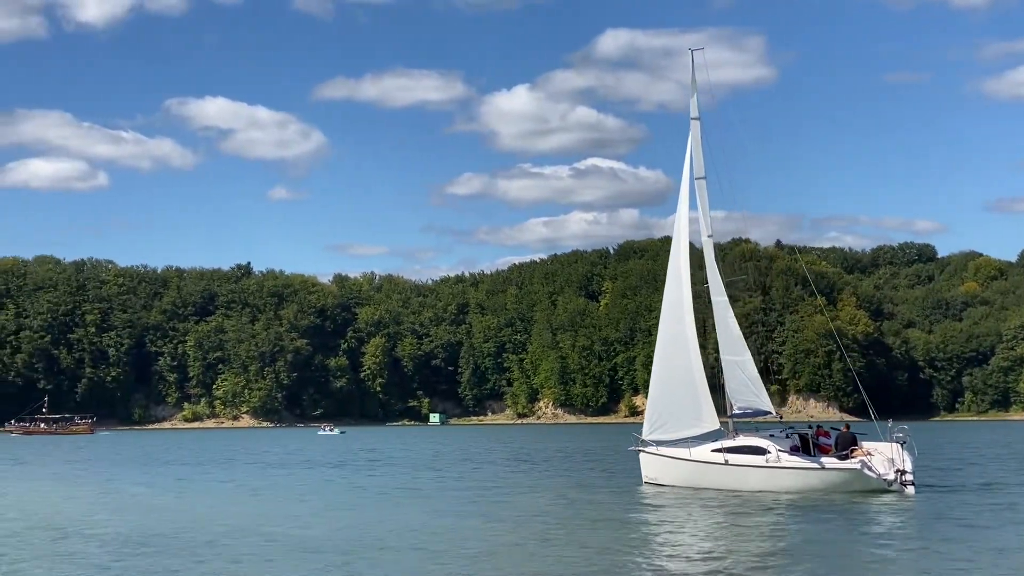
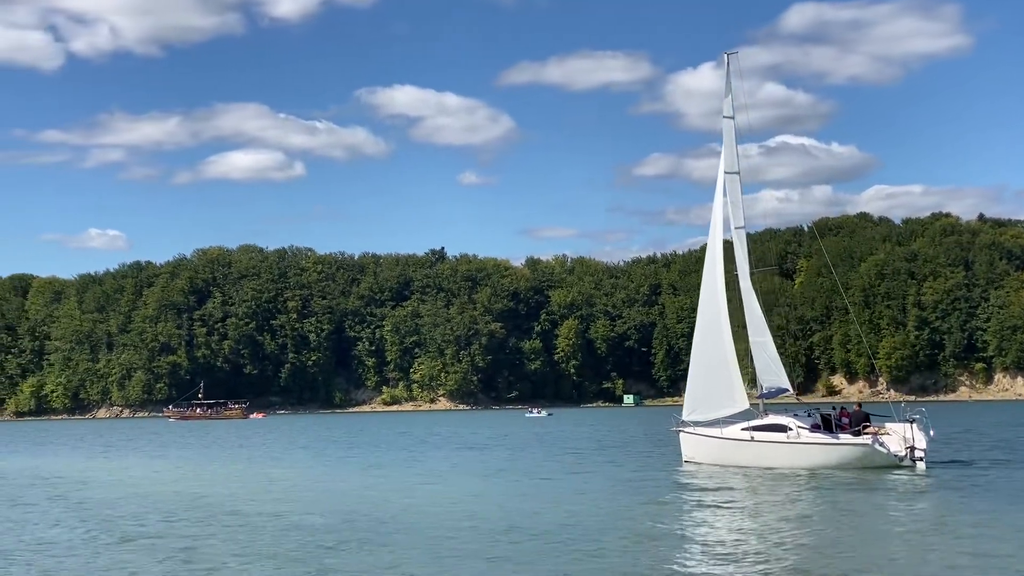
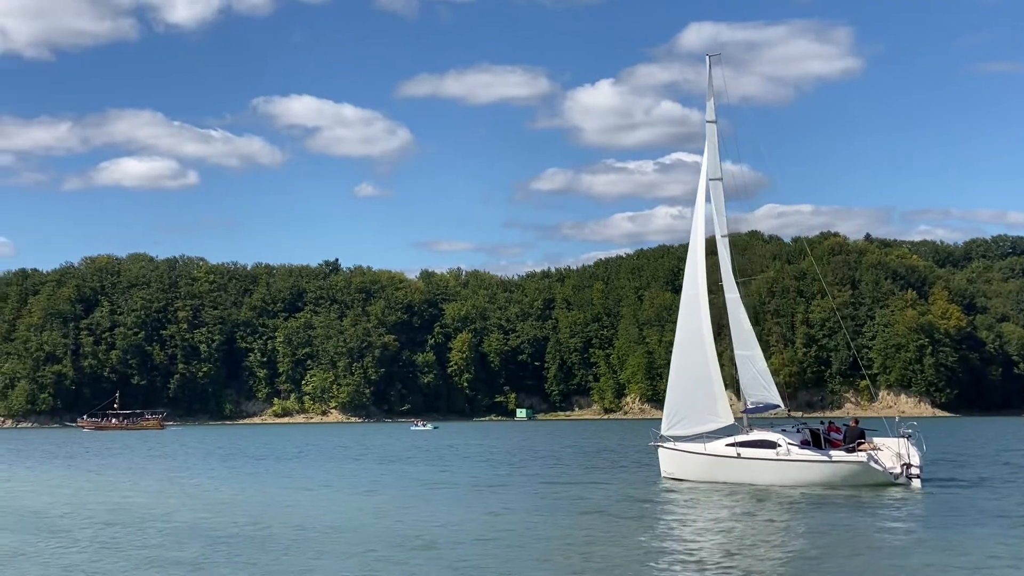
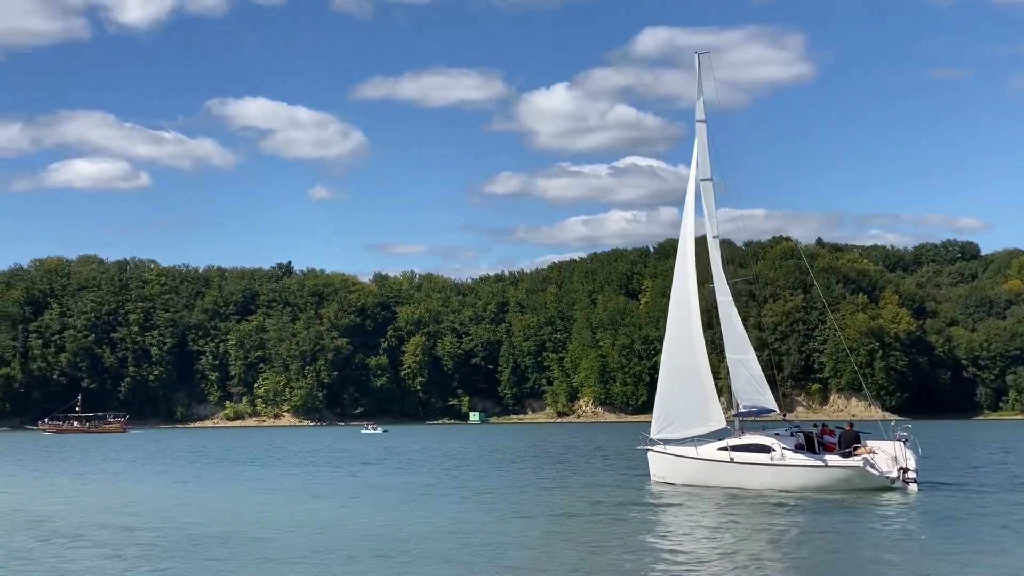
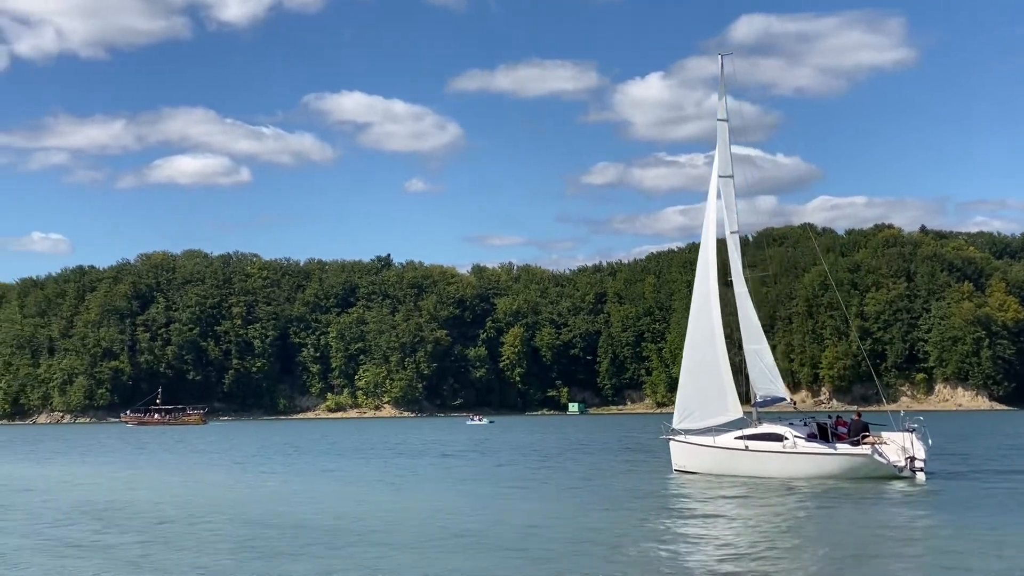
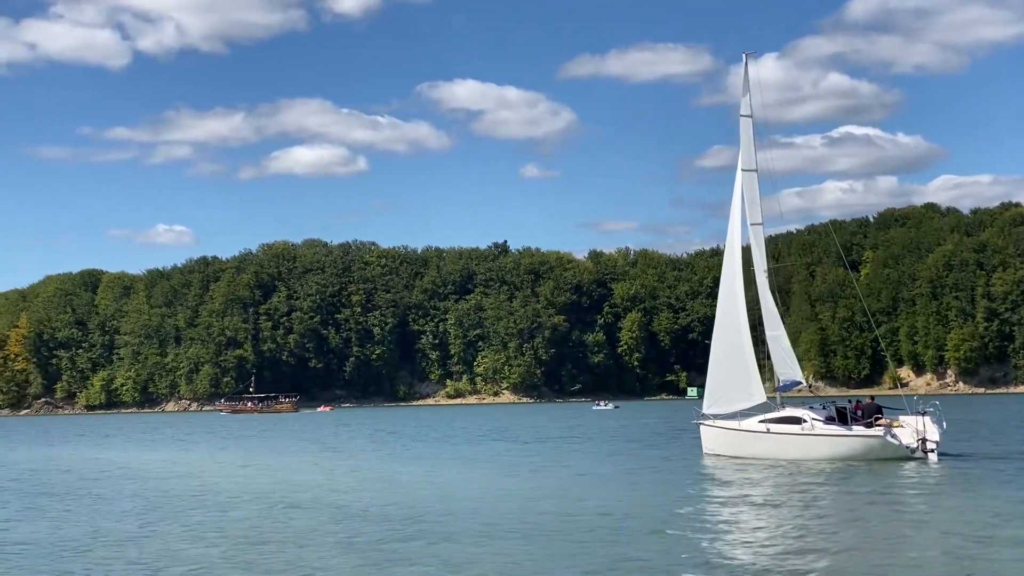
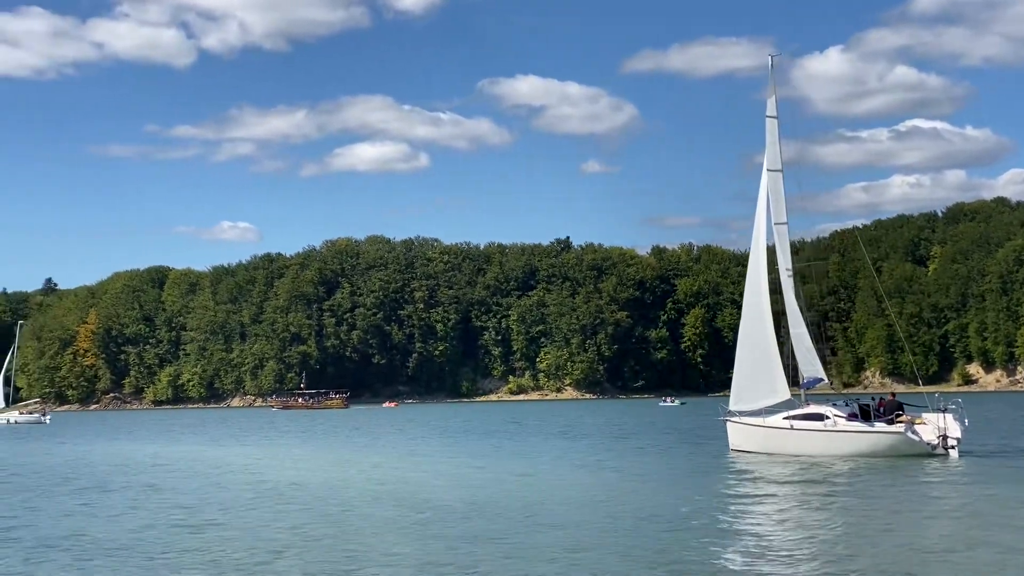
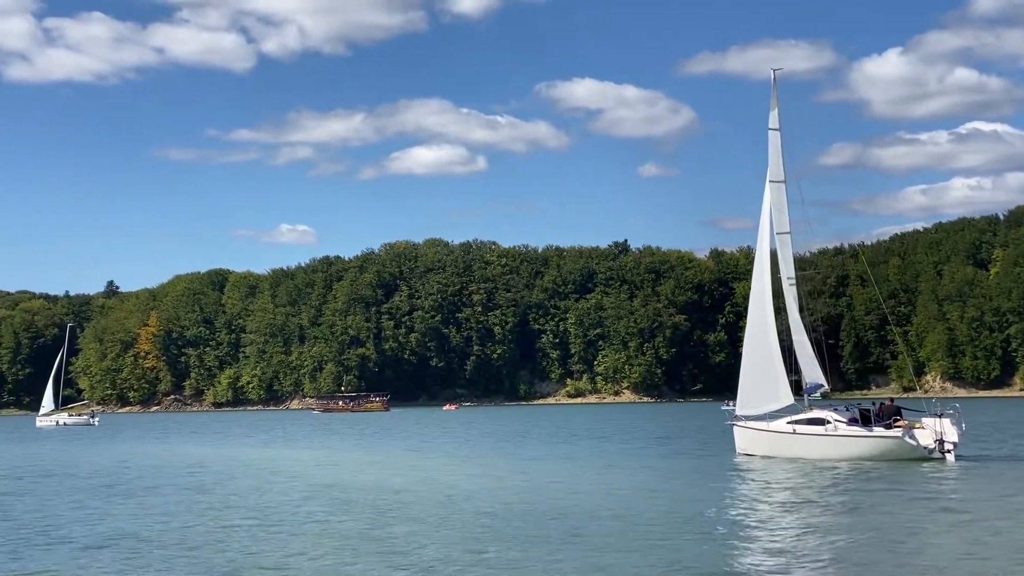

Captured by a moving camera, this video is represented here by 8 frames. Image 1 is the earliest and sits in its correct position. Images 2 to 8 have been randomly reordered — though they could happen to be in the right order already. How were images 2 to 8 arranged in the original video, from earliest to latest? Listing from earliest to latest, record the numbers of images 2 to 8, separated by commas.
4, 3, 5, 2, 6, 7, 8
